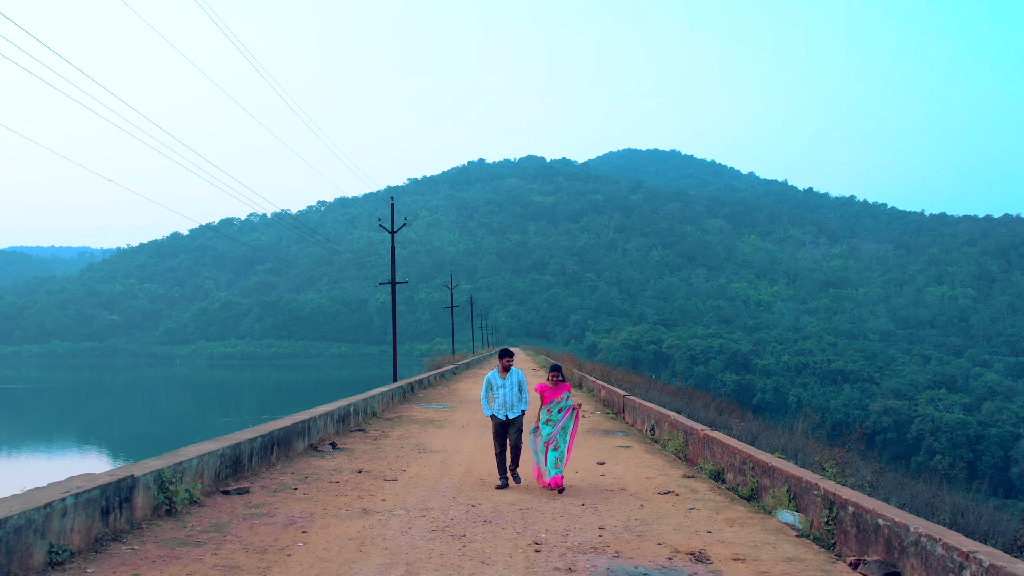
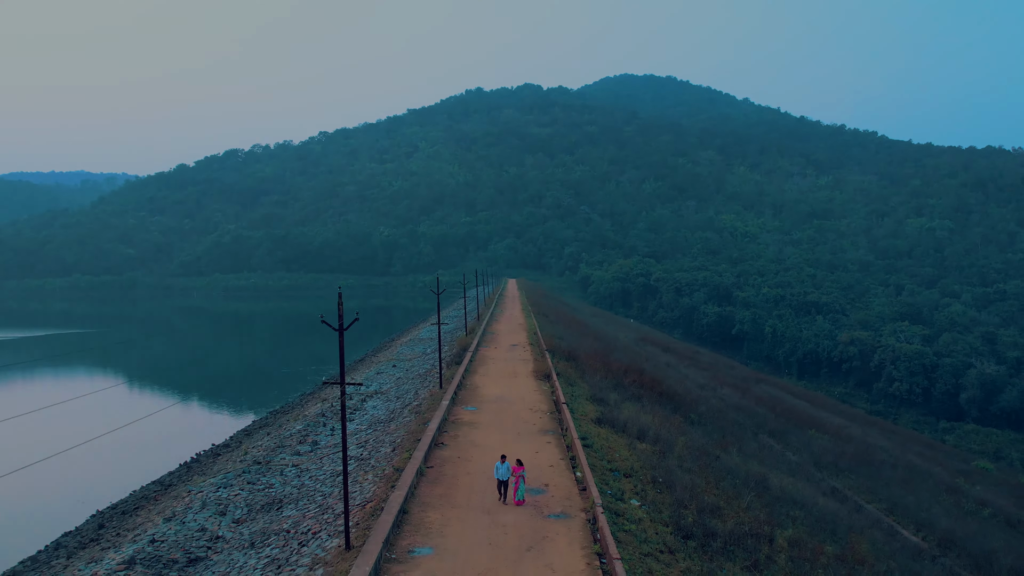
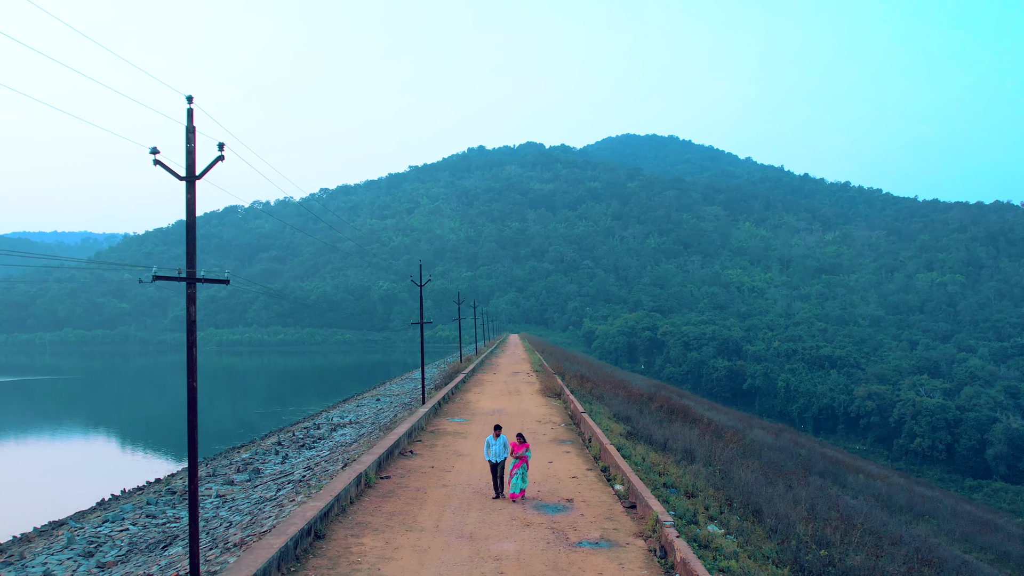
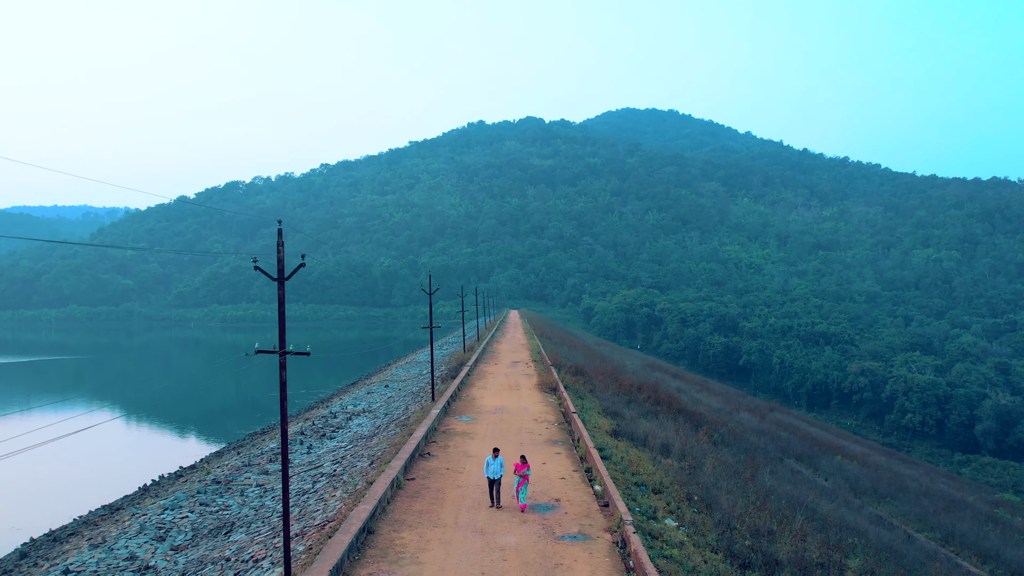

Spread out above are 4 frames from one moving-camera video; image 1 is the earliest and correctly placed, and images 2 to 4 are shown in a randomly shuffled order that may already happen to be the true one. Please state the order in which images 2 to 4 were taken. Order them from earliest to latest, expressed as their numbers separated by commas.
3, 4, 2
